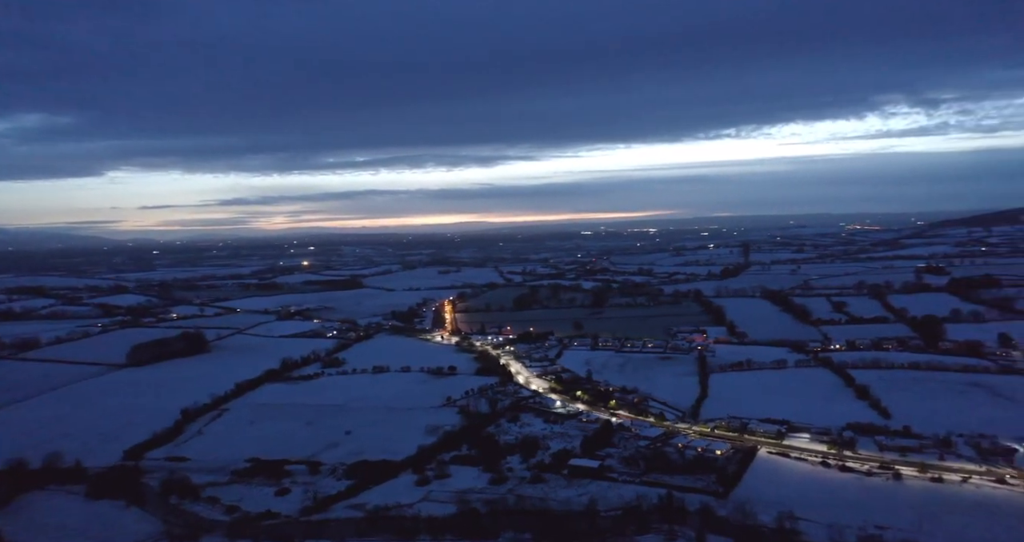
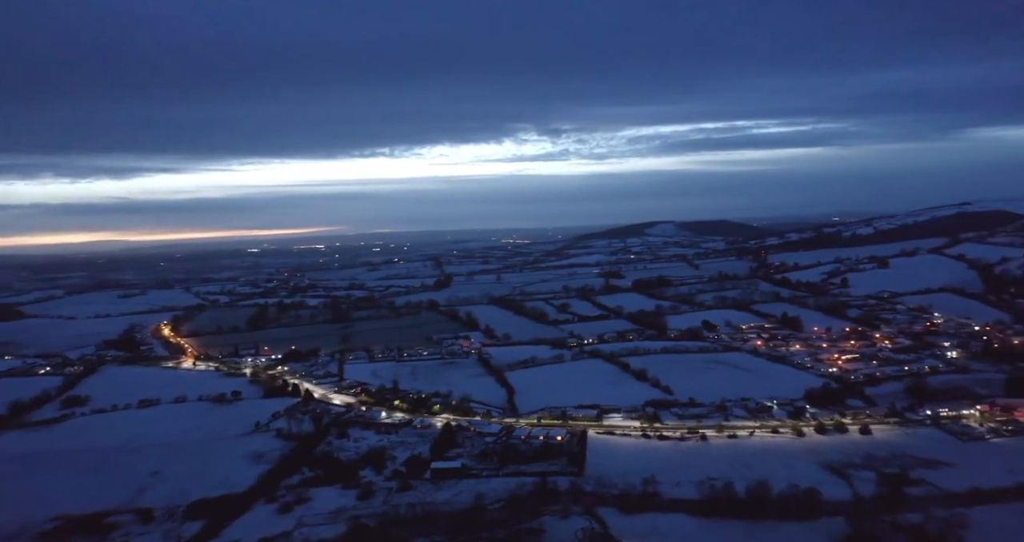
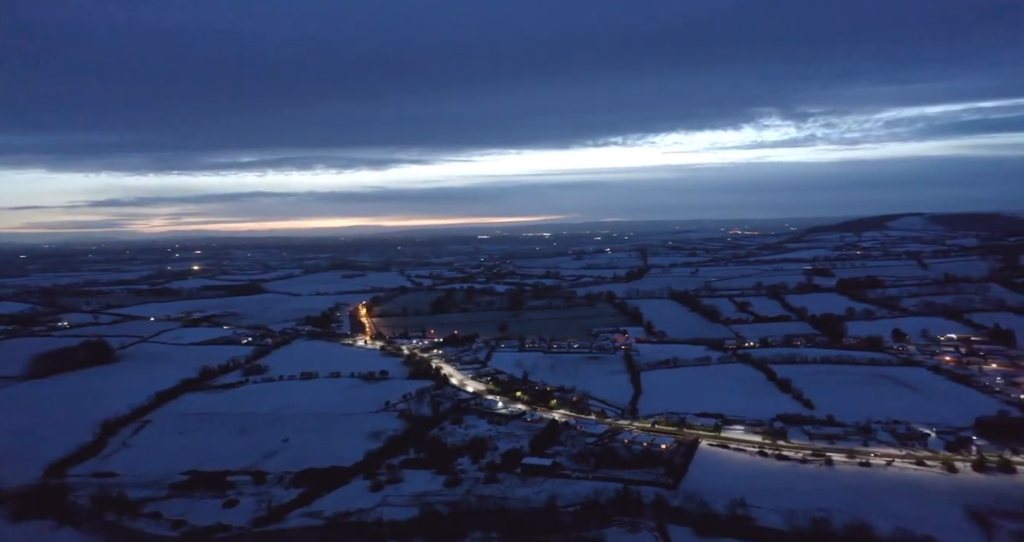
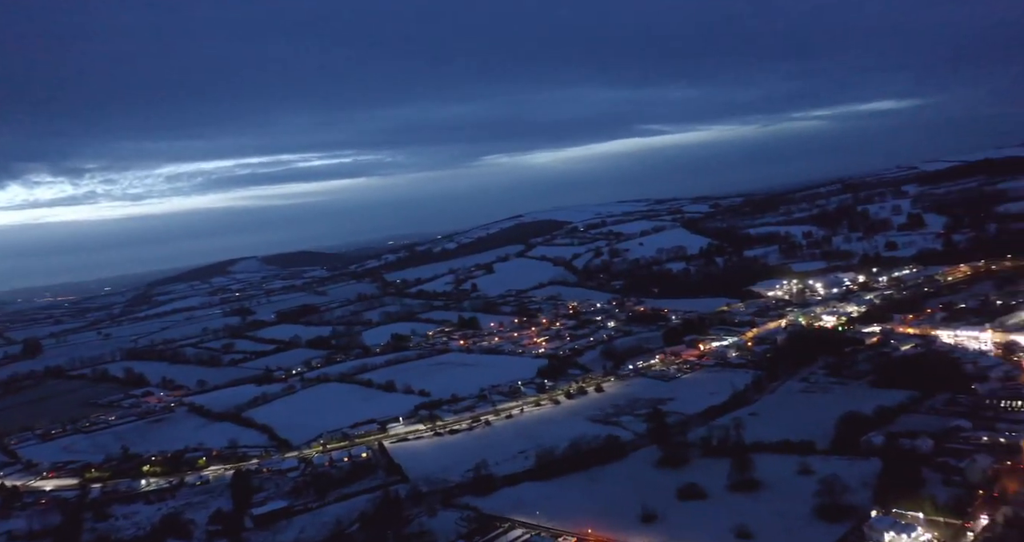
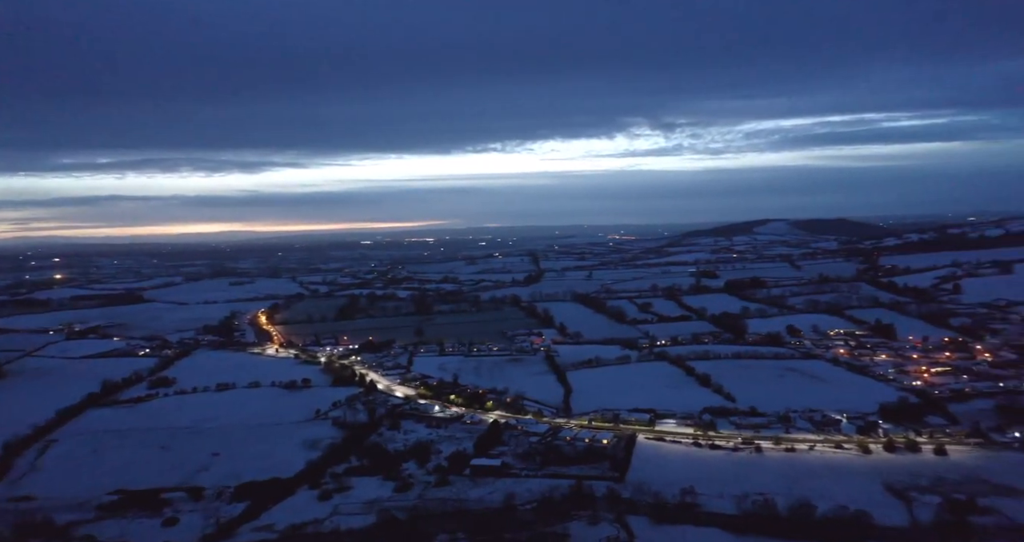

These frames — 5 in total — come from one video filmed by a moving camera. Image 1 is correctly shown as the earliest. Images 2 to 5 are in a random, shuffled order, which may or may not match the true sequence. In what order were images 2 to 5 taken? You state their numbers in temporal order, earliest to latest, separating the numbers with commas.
3, 5, 2, 4
